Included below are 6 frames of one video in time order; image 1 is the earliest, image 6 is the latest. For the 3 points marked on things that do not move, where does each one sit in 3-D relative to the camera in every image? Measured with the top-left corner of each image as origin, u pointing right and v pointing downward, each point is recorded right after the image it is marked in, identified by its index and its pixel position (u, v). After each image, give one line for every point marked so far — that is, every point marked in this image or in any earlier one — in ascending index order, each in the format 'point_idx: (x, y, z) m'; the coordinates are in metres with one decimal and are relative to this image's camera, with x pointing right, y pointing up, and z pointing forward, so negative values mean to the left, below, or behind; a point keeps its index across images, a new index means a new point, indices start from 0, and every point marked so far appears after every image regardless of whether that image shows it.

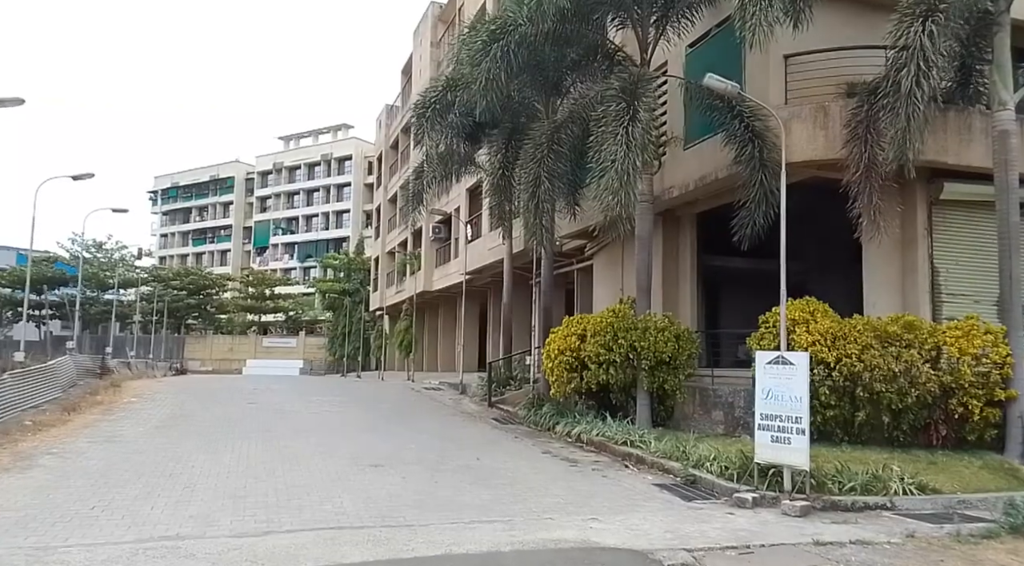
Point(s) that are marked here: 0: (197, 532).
0: (-2.6, -2.1, +6.1) m
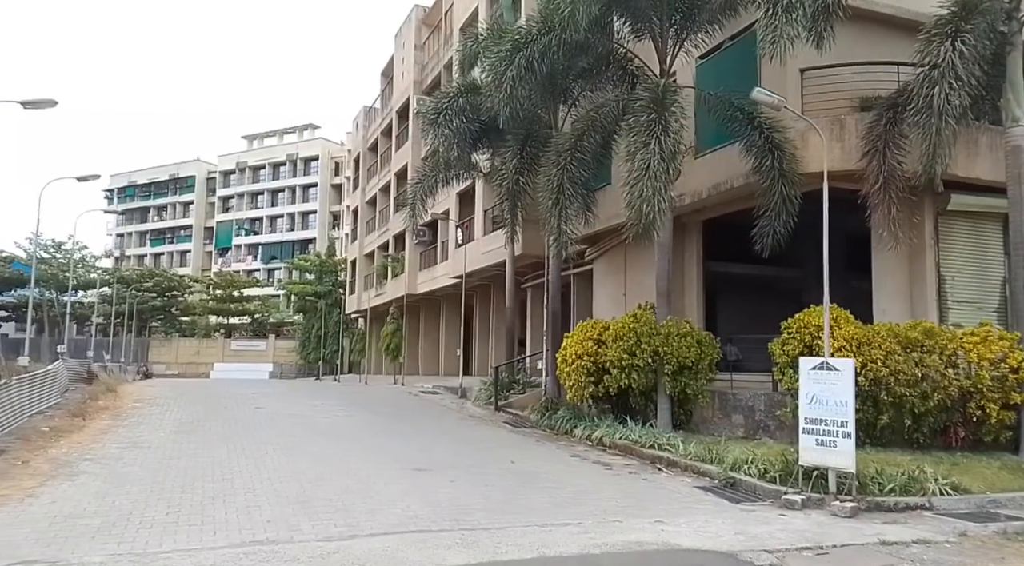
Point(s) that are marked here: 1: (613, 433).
0: (-1.9, -2.1, +6.1) m
1: (+1.7, -2.5, +12.5) m
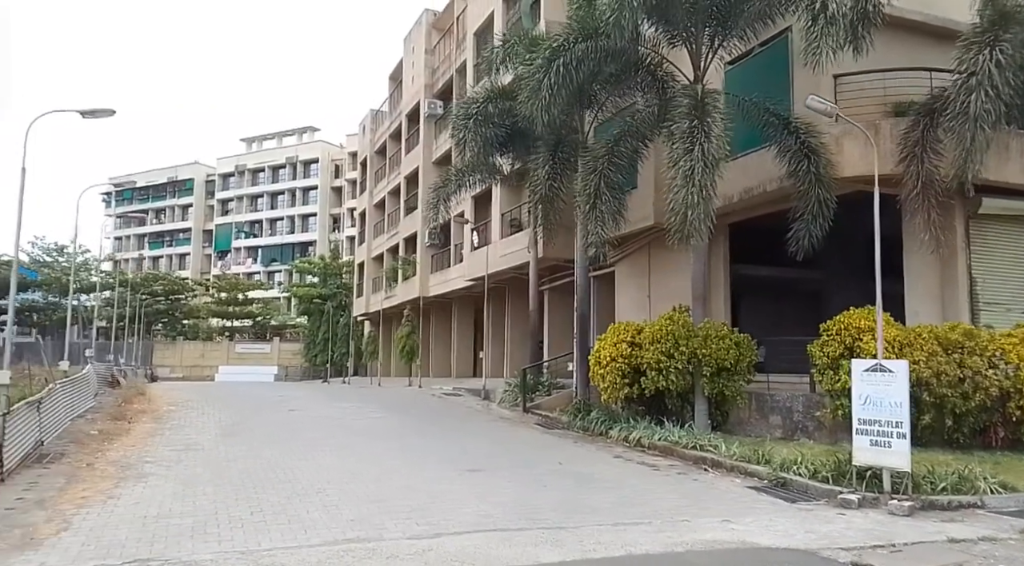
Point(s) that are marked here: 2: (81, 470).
0: (-1.2, -2.2, +6.3) m
1: (+2.4, -2.6, +12.6) m
2: (-5.2, -2.3, +8.8) m
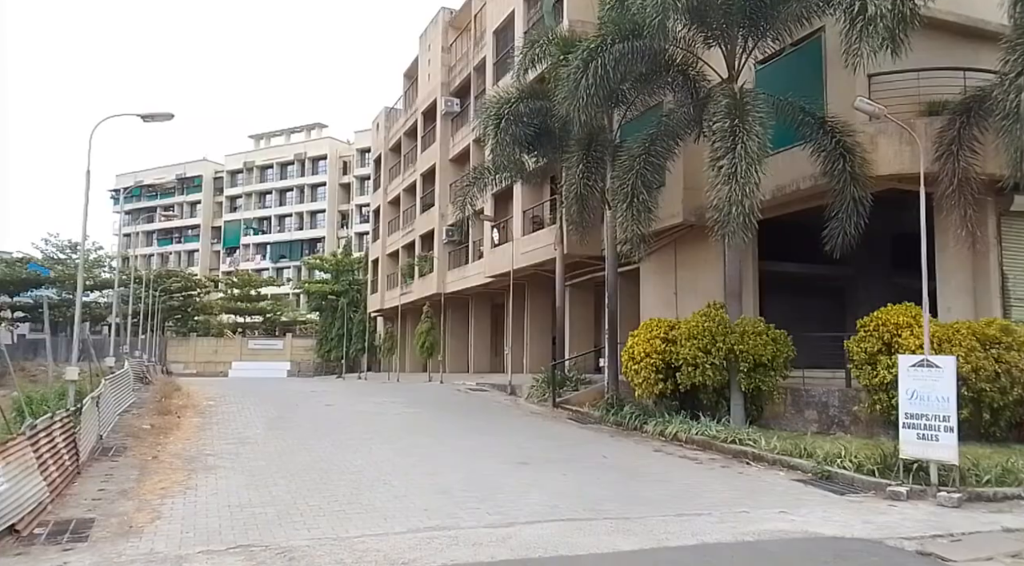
0: (-0.5, -2.2, +6.6) m
1: (+3.1, -2.6, +12.9) m
2: (-4.5, -2.2, +9.1) m
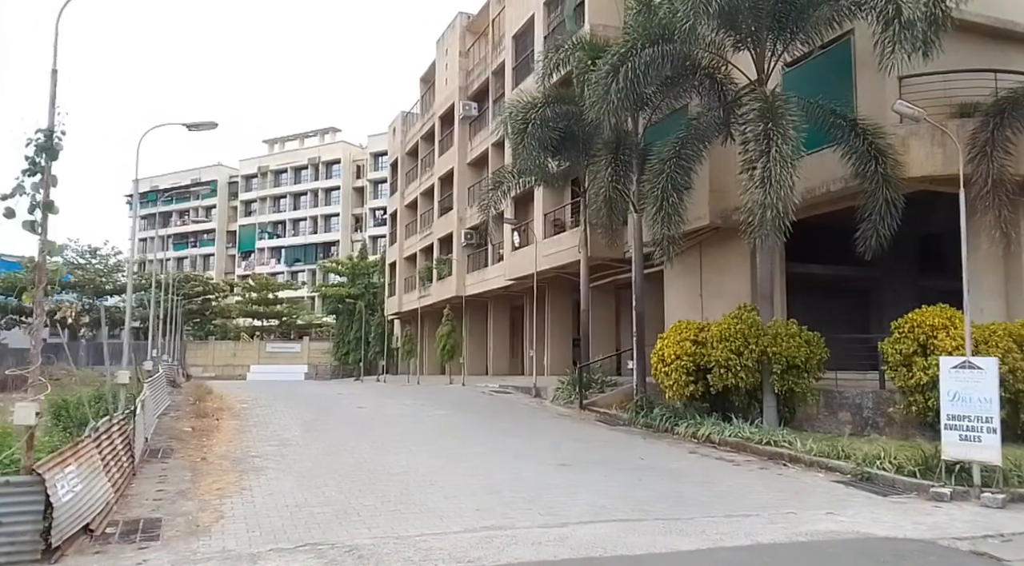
0: (0.0, -2.2, +6.7) m
1: (+3.7, -2.6, +12.9) m
2: (-4.0, -2.3, +9.3) m
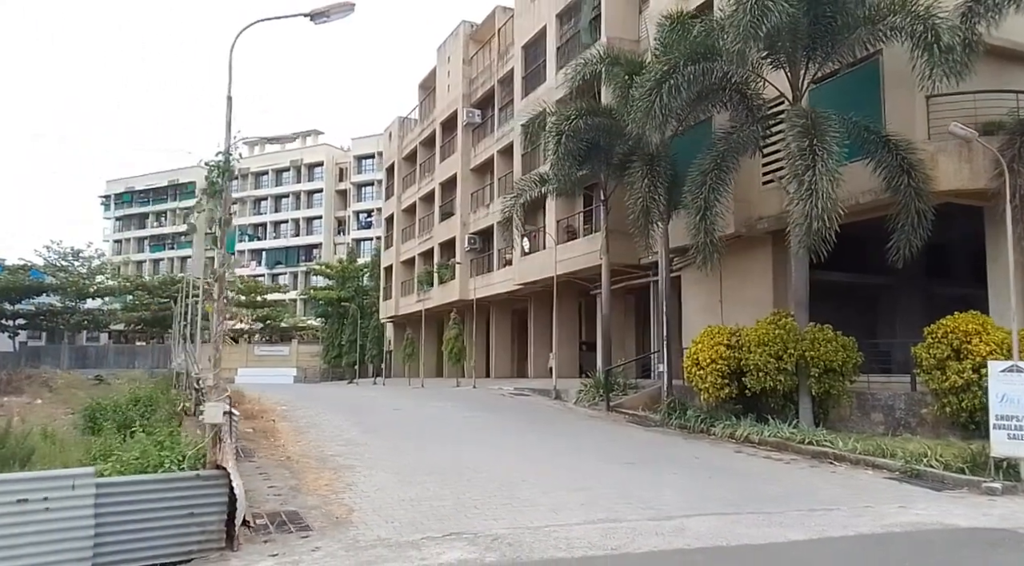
0: (+1.0, -2.3, +7.2) m
1: (+4.6, -2.7, +13.5) m
2: (-3.0, -2.4, +9.7) m
